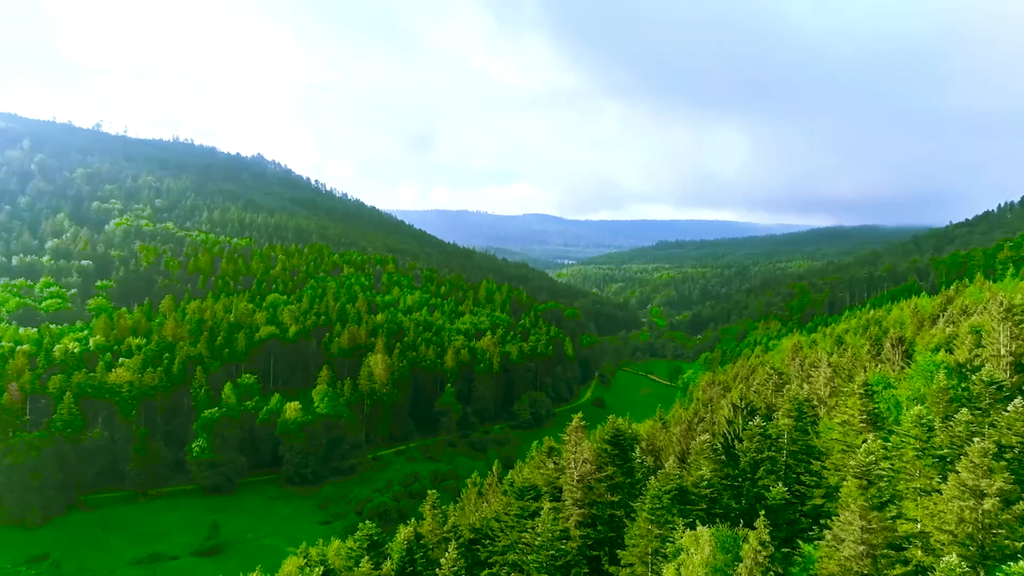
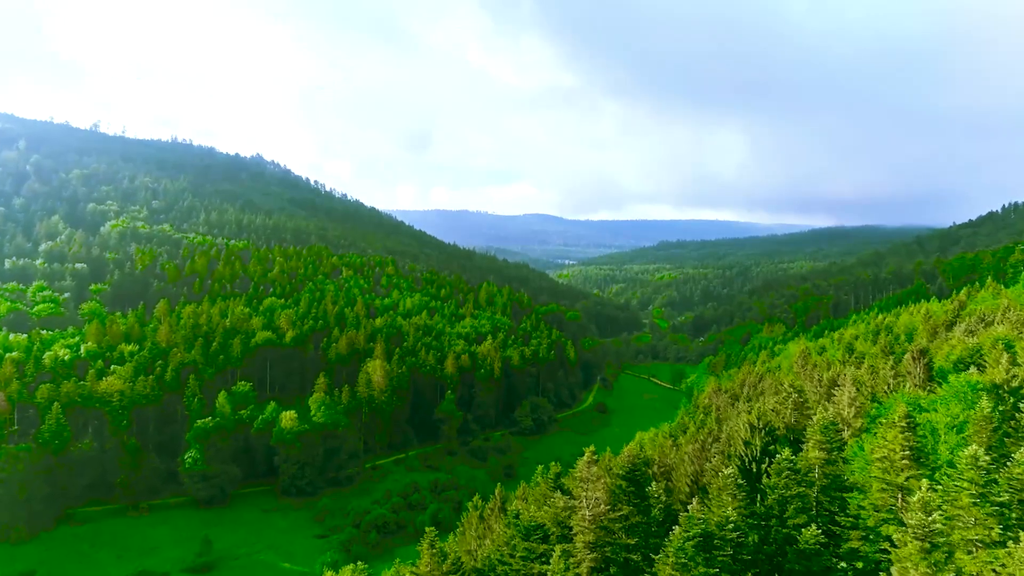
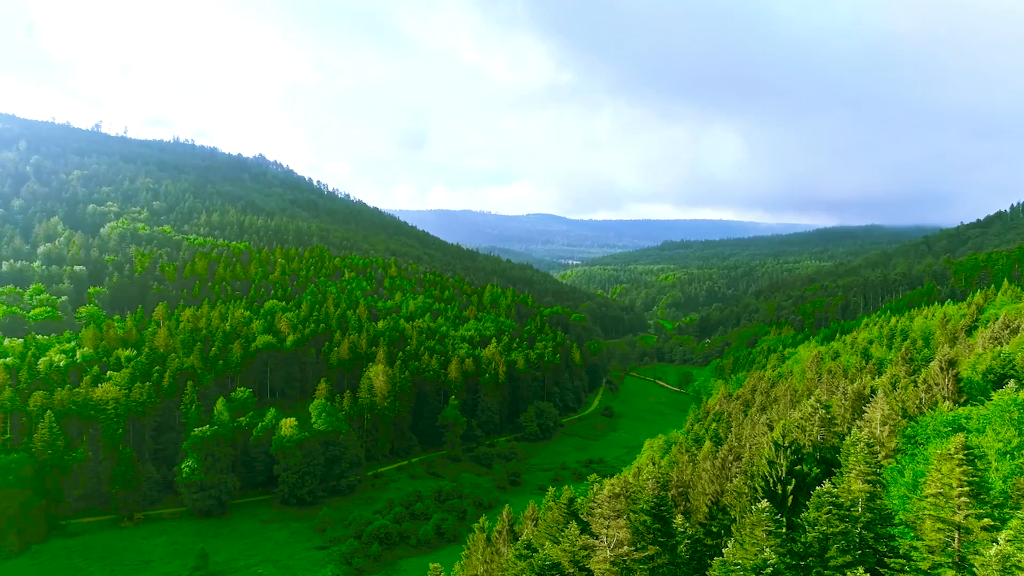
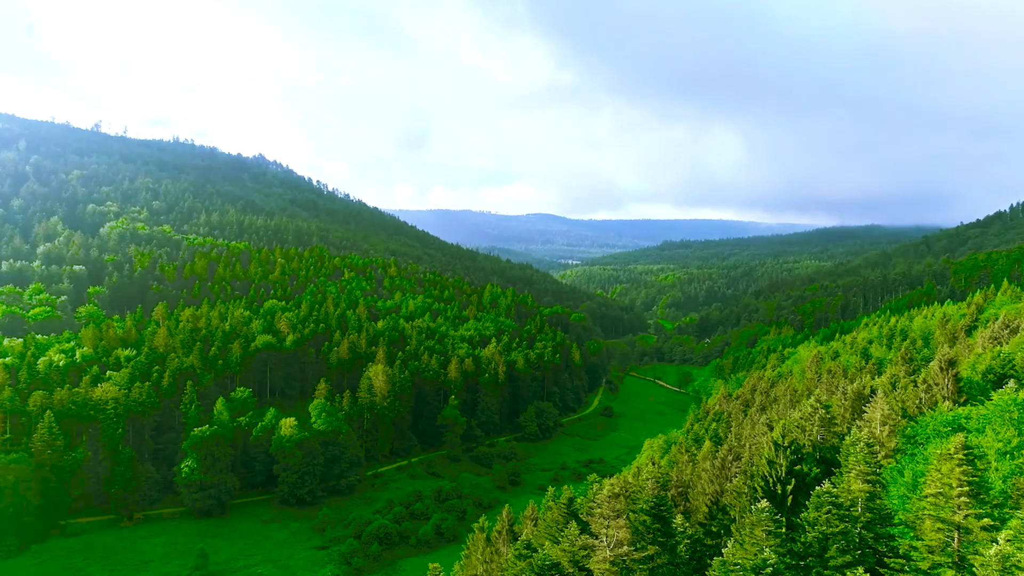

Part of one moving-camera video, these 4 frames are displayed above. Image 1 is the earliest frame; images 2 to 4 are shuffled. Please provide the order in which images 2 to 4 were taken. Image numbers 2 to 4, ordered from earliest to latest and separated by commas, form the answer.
2, 3, 4
